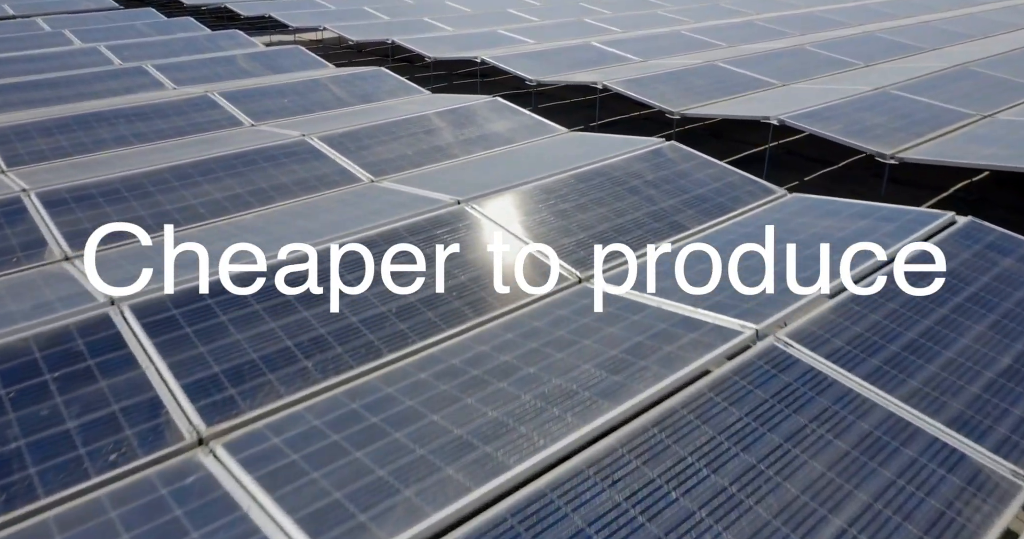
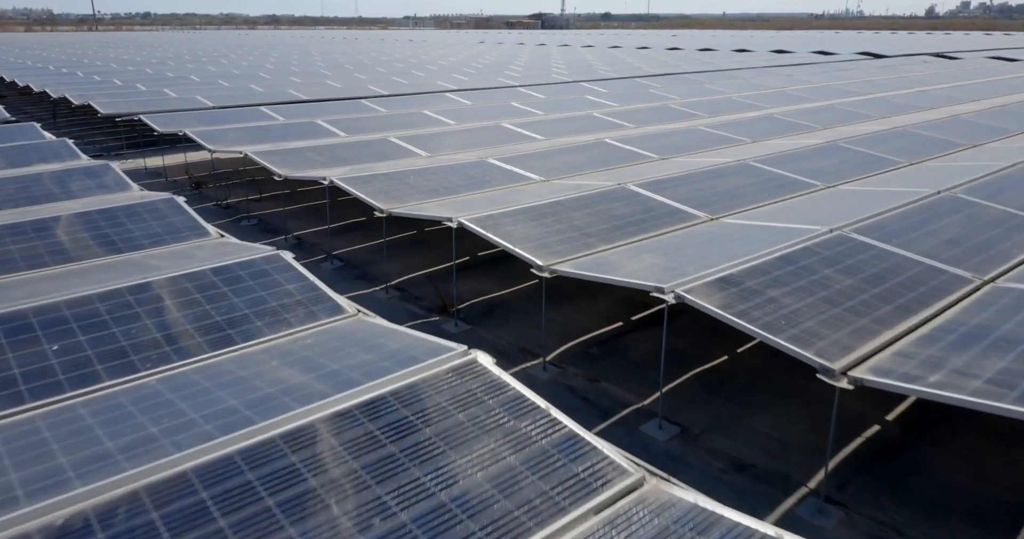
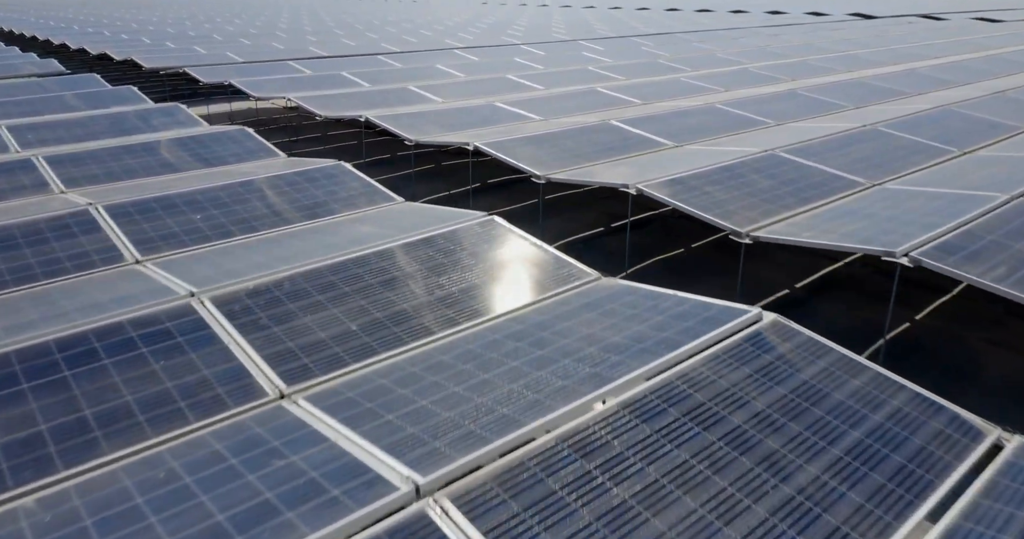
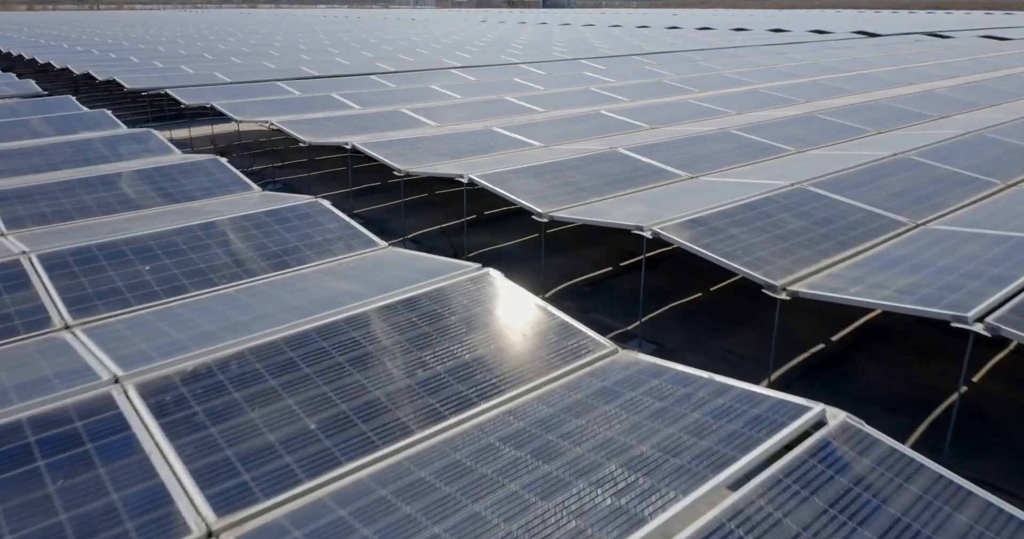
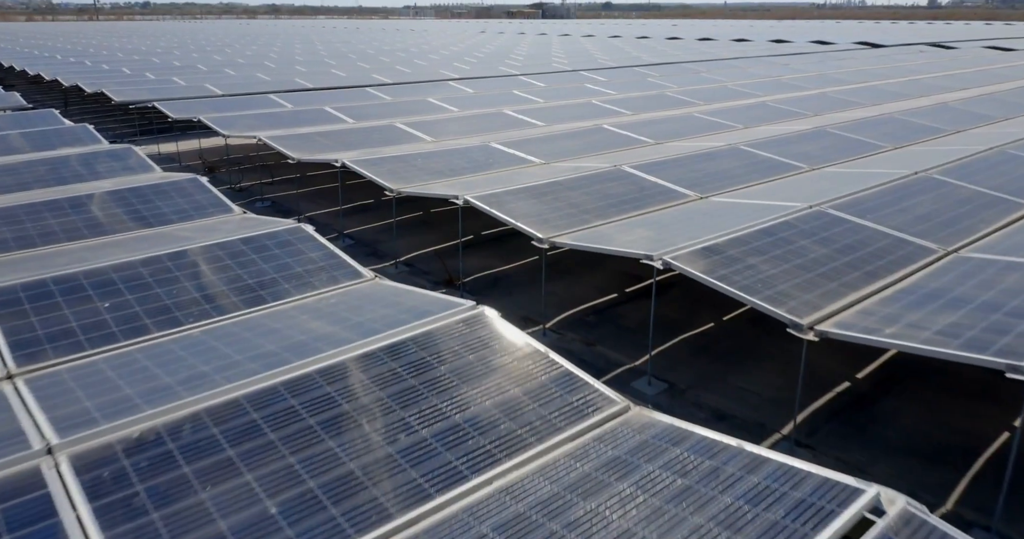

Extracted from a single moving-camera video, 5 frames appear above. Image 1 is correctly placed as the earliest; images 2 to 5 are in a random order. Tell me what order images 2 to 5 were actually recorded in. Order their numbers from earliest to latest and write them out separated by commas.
3, 4, 5, 2
